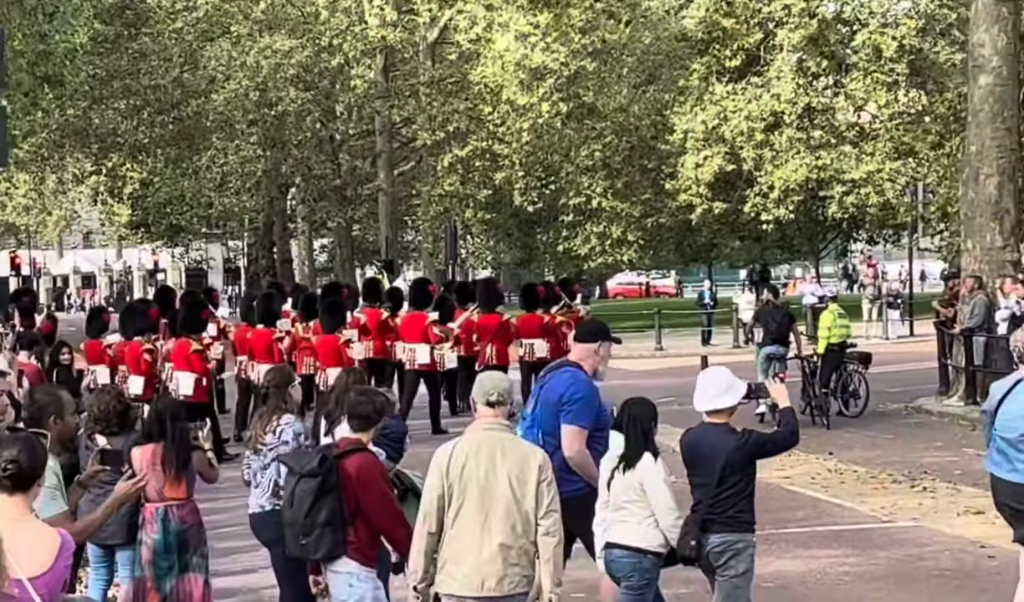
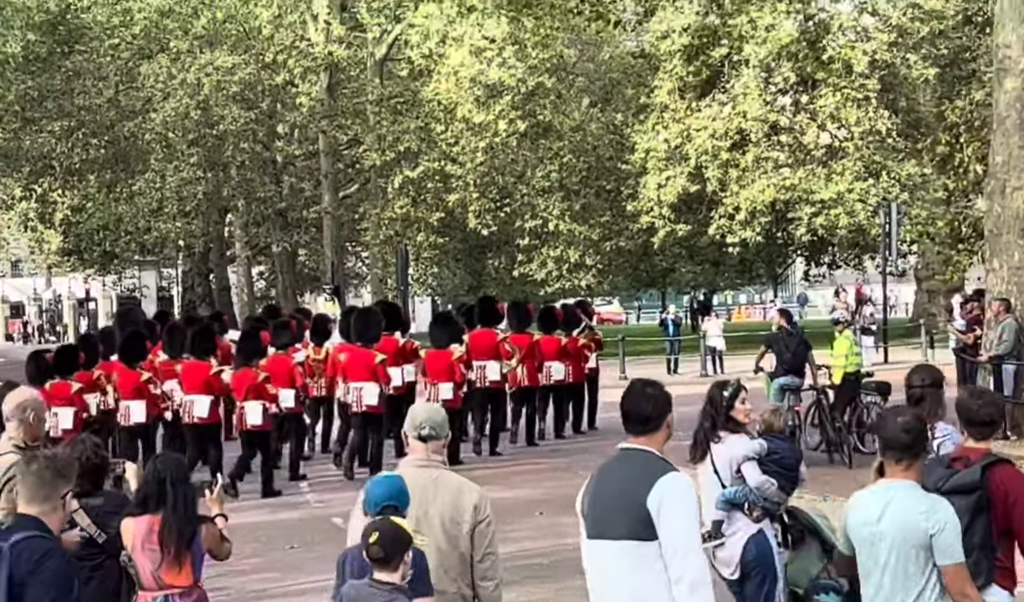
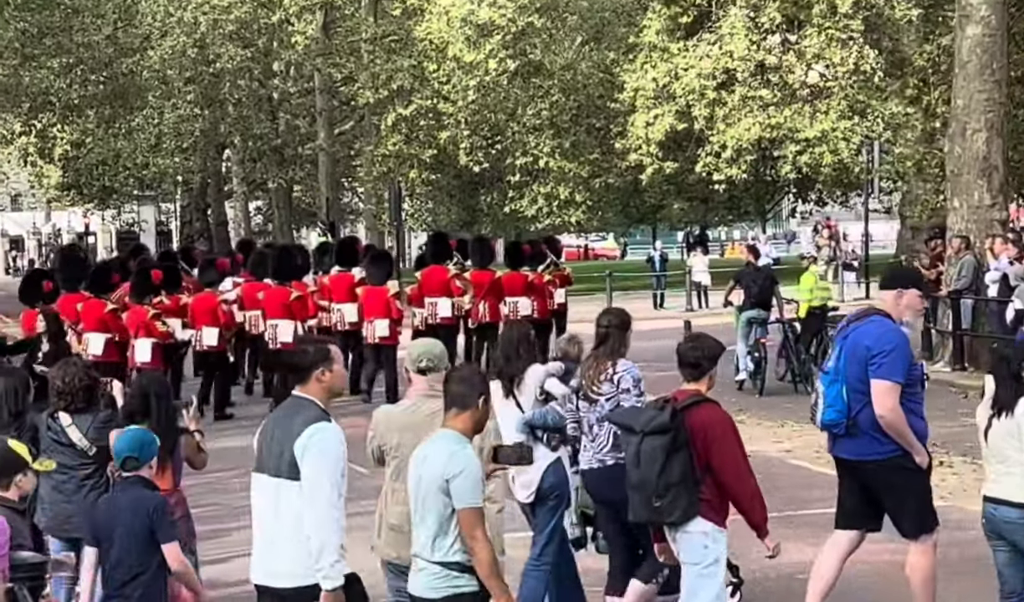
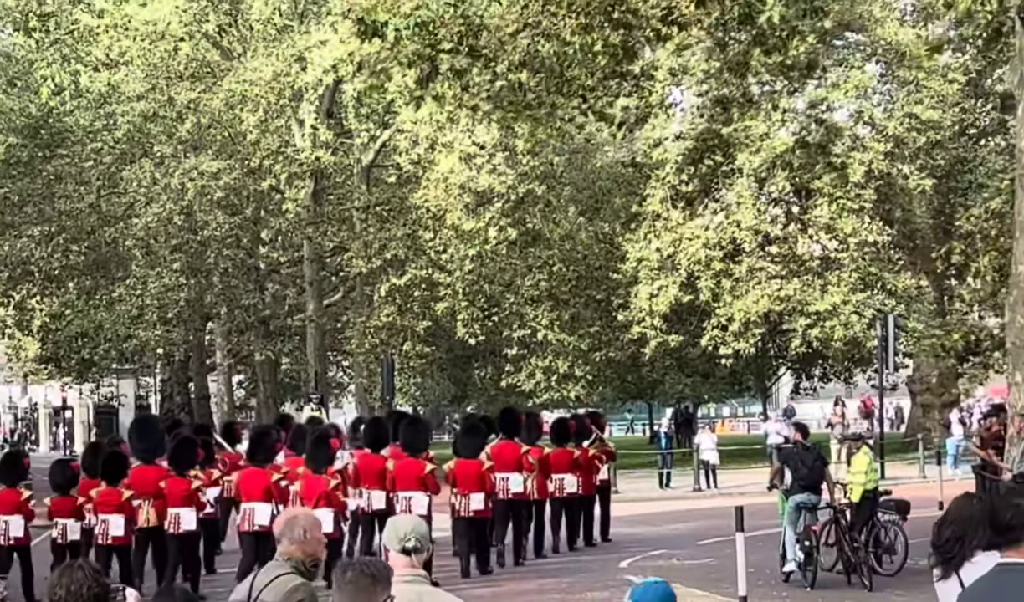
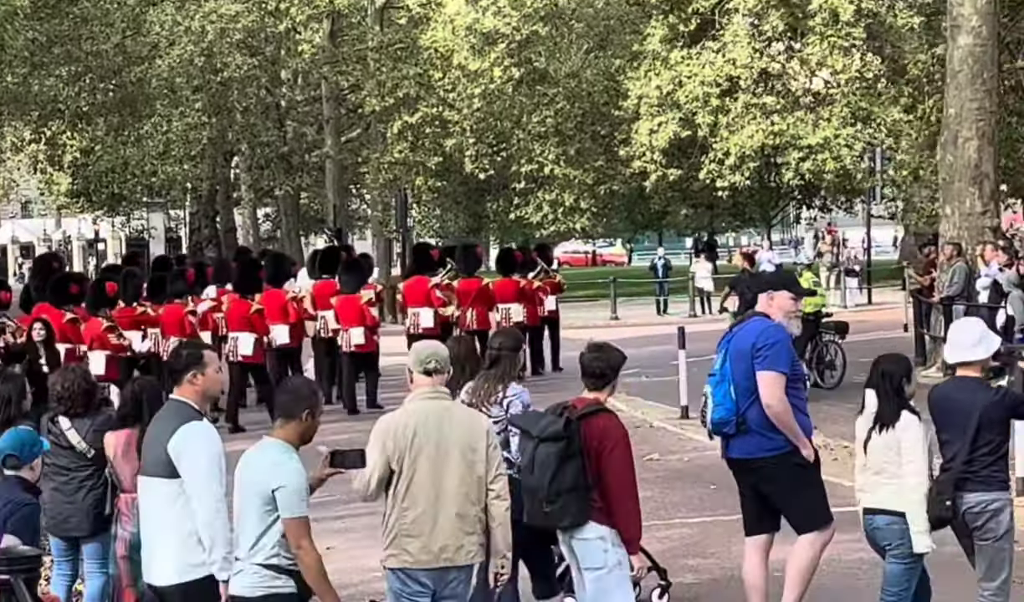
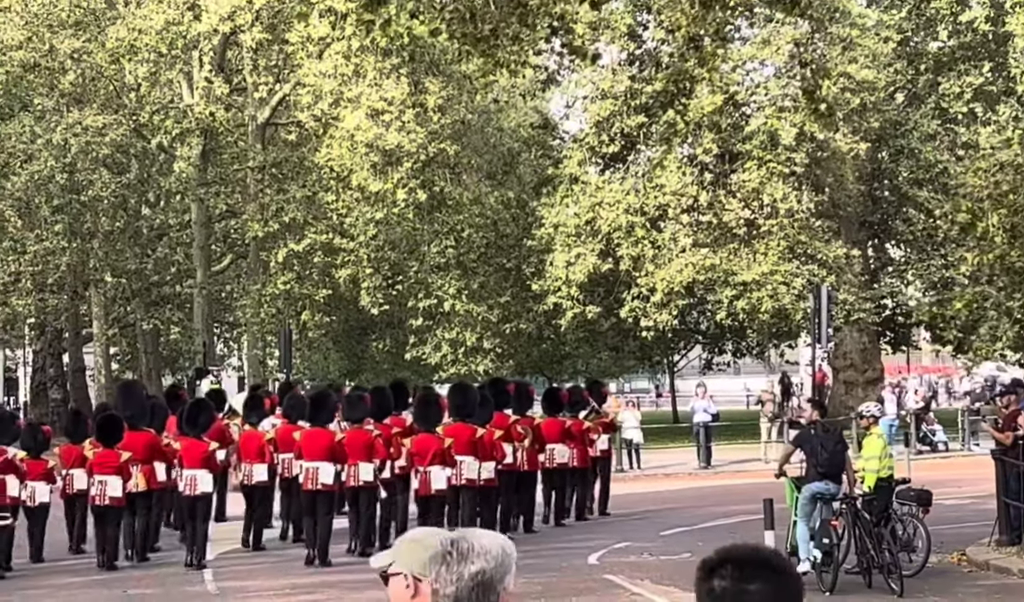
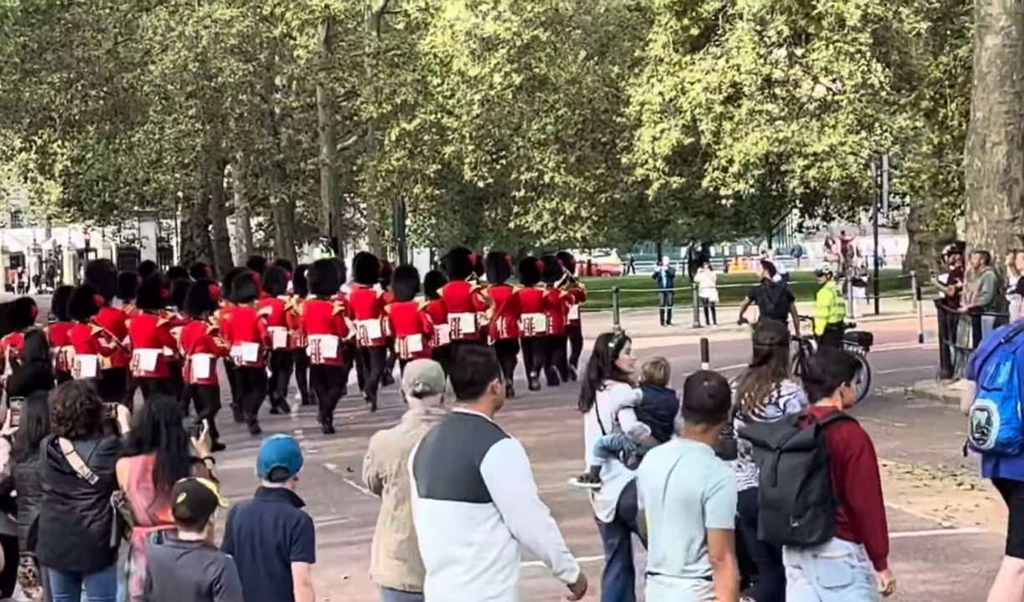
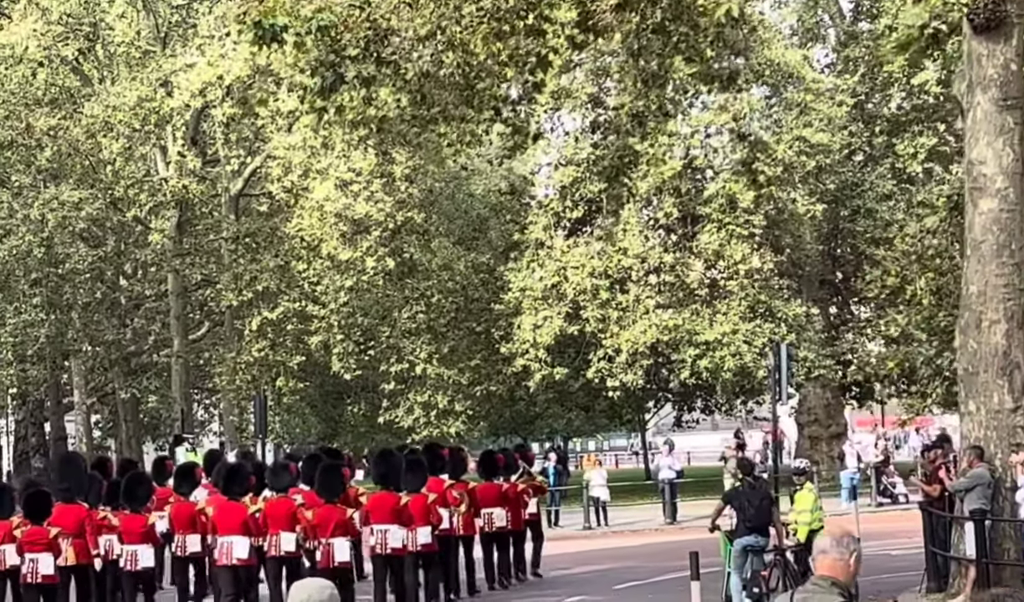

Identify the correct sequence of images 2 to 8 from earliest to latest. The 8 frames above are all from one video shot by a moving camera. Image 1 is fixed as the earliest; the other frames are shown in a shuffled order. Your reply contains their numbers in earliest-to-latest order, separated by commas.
5, 3, 7, 2, 4, 8, 6
